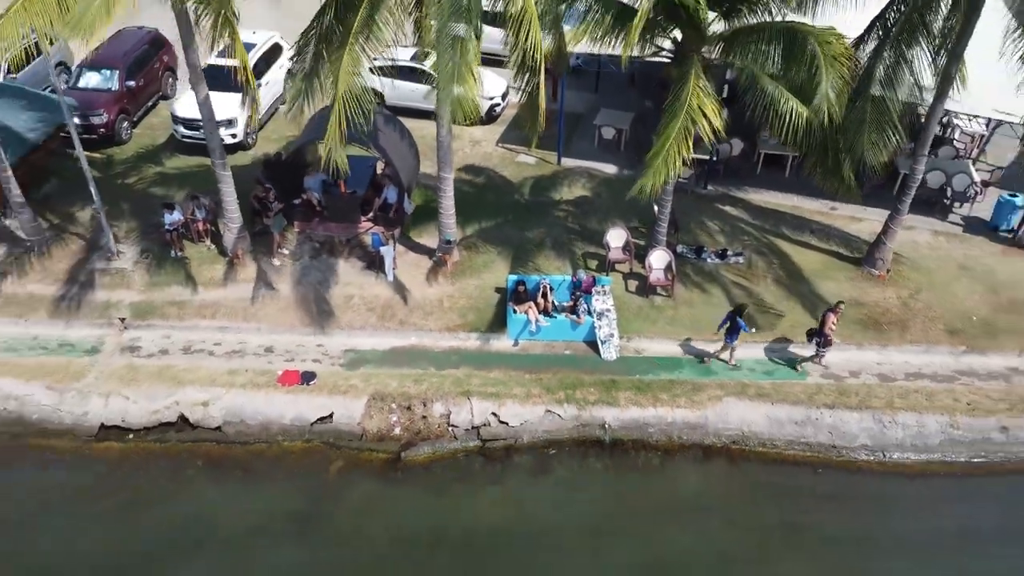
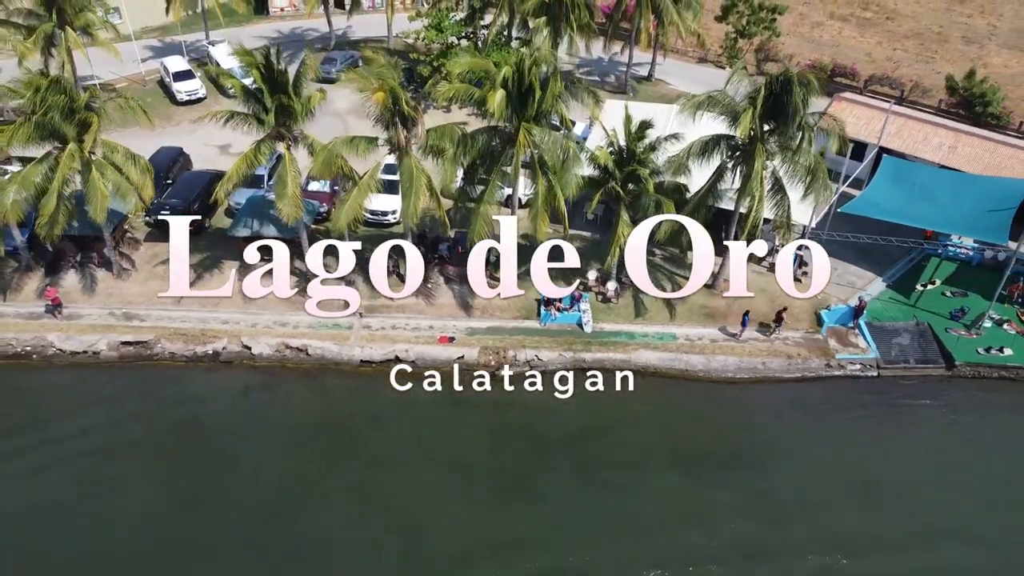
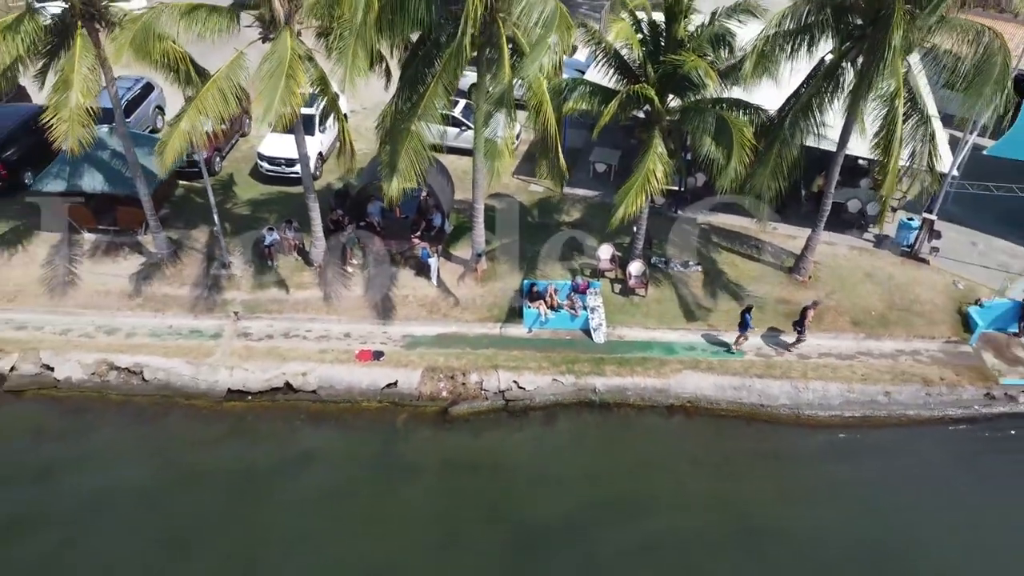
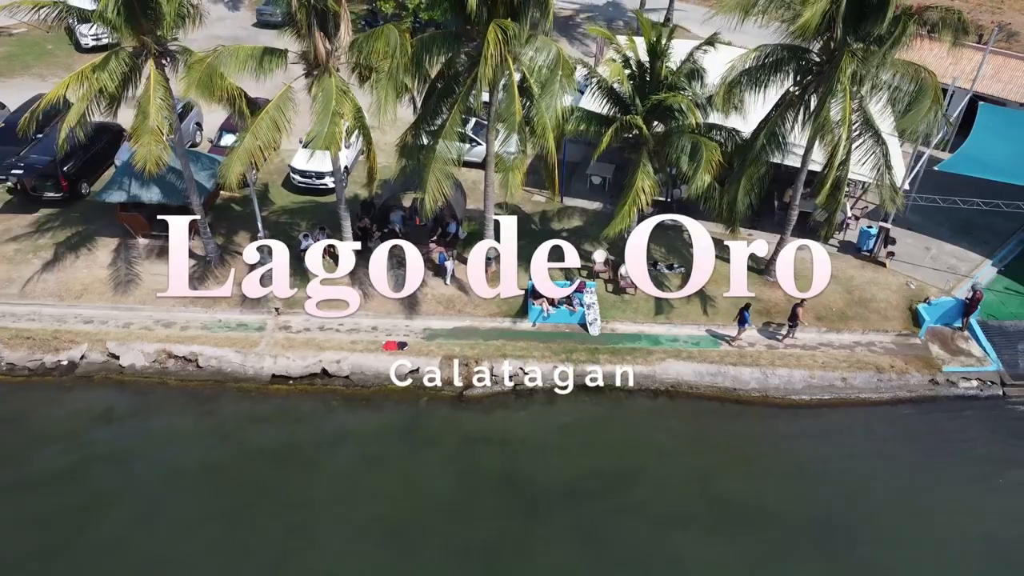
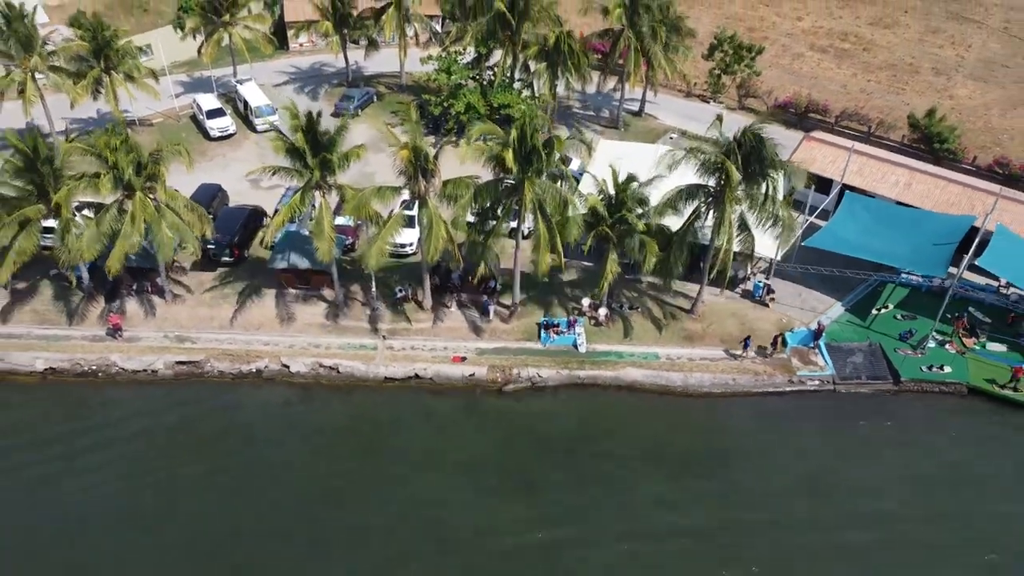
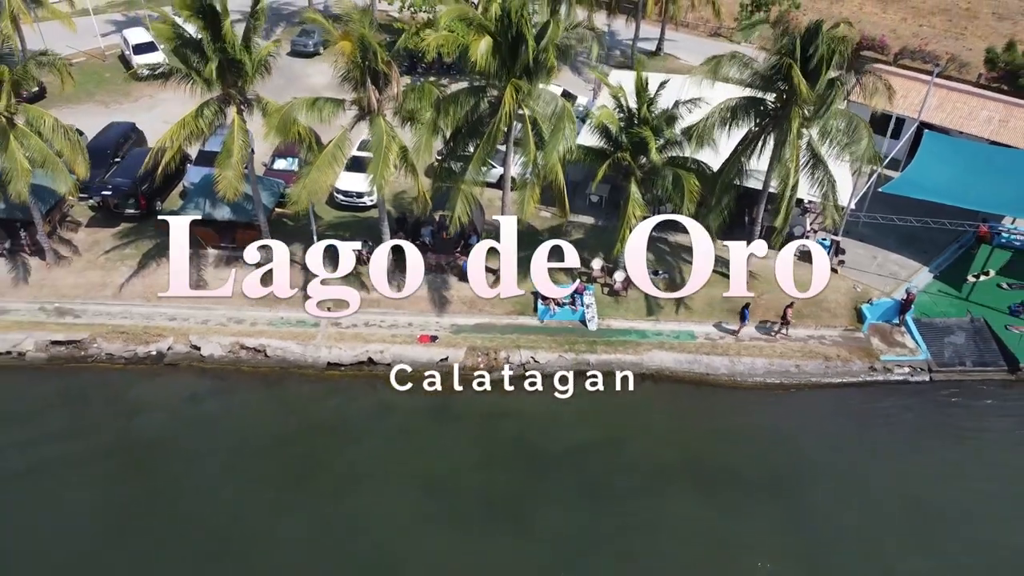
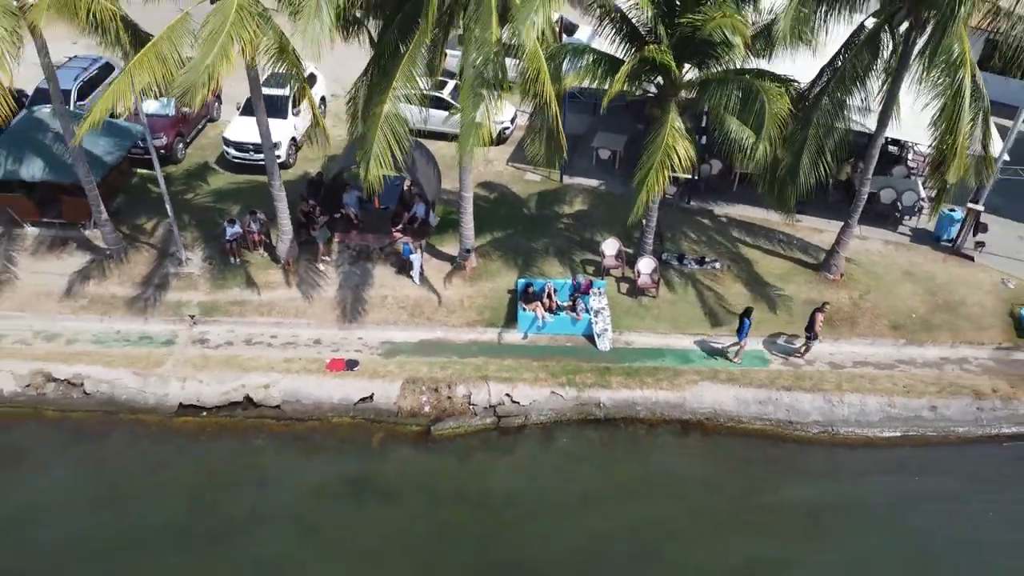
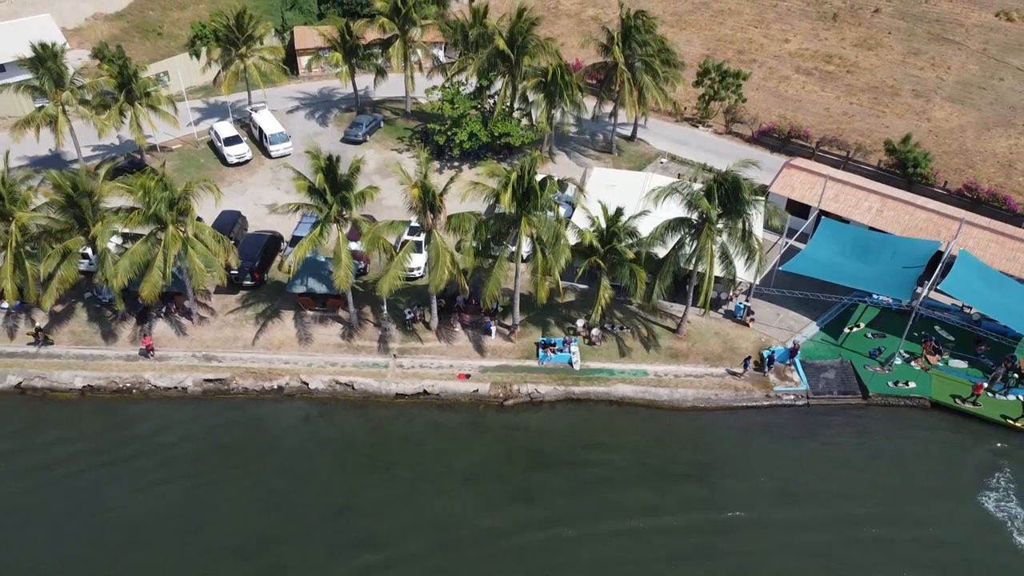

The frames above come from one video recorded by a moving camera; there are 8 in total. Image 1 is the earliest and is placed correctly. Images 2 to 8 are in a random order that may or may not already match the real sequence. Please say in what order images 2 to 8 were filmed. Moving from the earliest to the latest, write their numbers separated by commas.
7, 3, 4, 6, 2, 5, 8
